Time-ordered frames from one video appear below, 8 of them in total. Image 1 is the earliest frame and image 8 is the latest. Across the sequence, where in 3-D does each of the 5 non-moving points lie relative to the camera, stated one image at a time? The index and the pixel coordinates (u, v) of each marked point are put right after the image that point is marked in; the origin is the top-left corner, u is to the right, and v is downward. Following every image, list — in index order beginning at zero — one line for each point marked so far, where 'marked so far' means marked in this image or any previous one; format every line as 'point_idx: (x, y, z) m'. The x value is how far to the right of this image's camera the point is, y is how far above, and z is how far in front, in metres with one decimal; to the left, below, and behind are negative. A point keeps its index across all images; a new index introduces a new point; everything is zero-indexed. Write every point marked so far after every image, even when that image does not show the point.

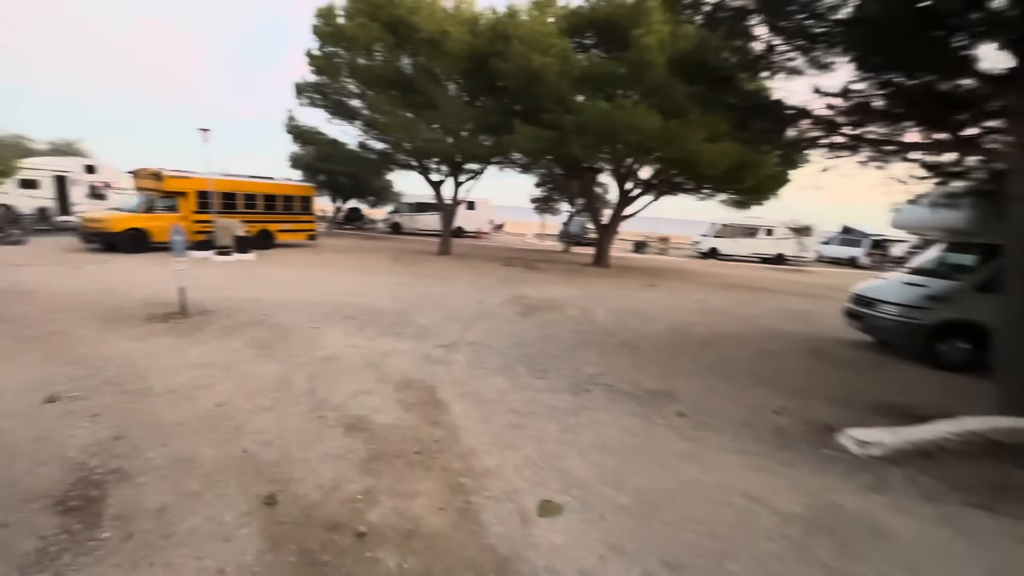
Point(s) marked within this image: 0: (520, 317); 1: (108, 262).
0: (+0.2, -0.7, +10.2) m
1: (-13.7, +0.8, +15.3) m
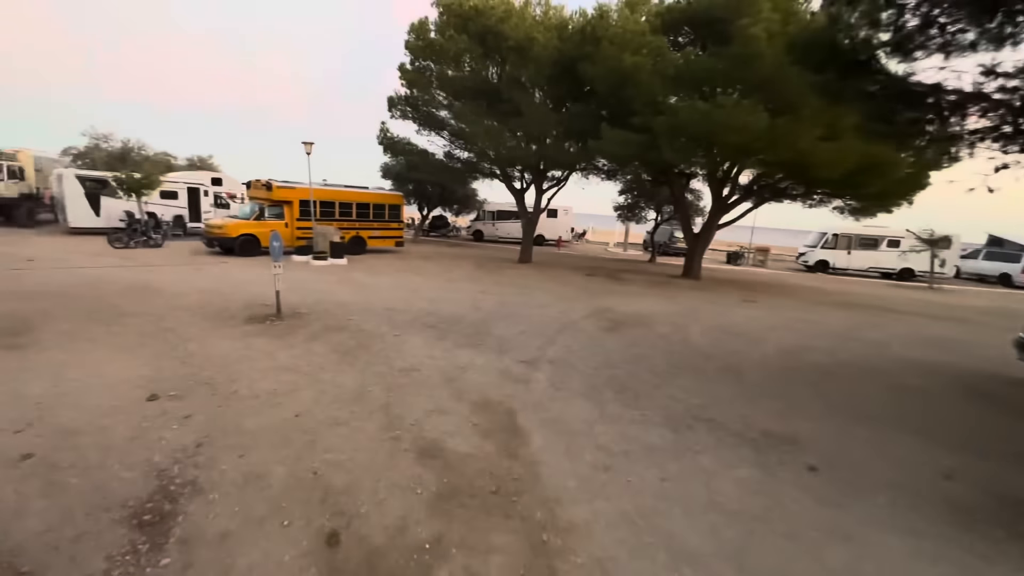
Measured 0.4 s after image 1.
0: (+2.0, -0.9, +9.5) m
1: (-10.8, +0.8, +16.9) m
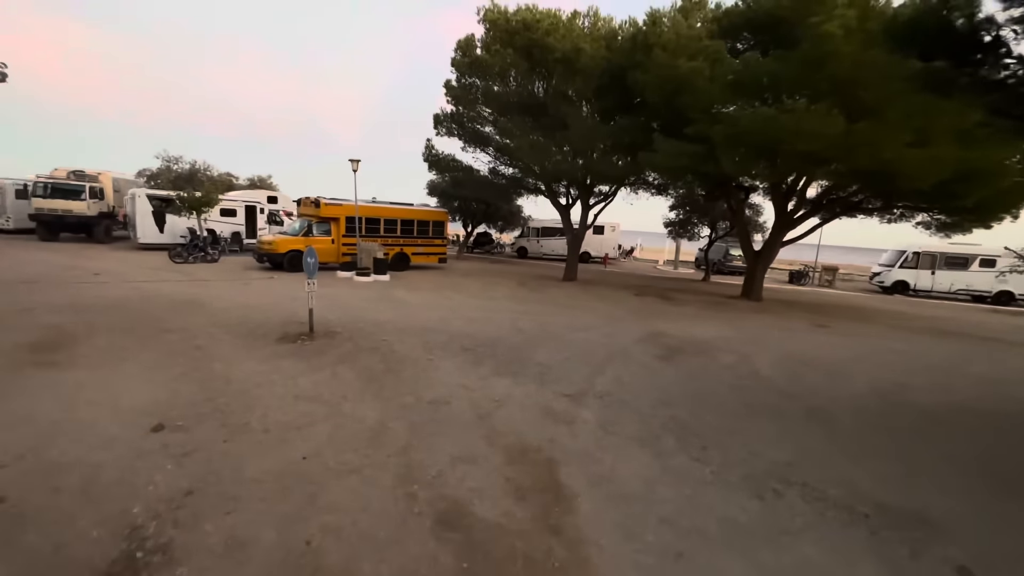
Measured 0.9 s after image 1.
0: (+2.8, -1.4, +8.4) m
1: (-9.2, +0.3, +17.1) m
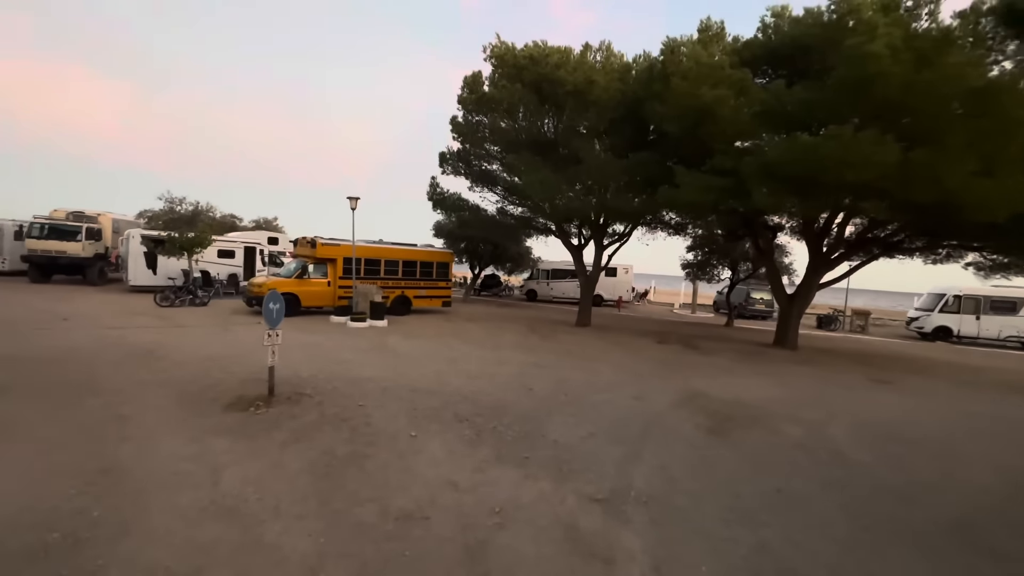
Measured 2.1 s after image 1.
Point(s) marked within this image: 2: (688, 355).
0: (+2.9, -2.2, +6.6) m
1: (-8.9, -1.3, +15.6) m
2: (+6.0, -2.2, +15.3) m
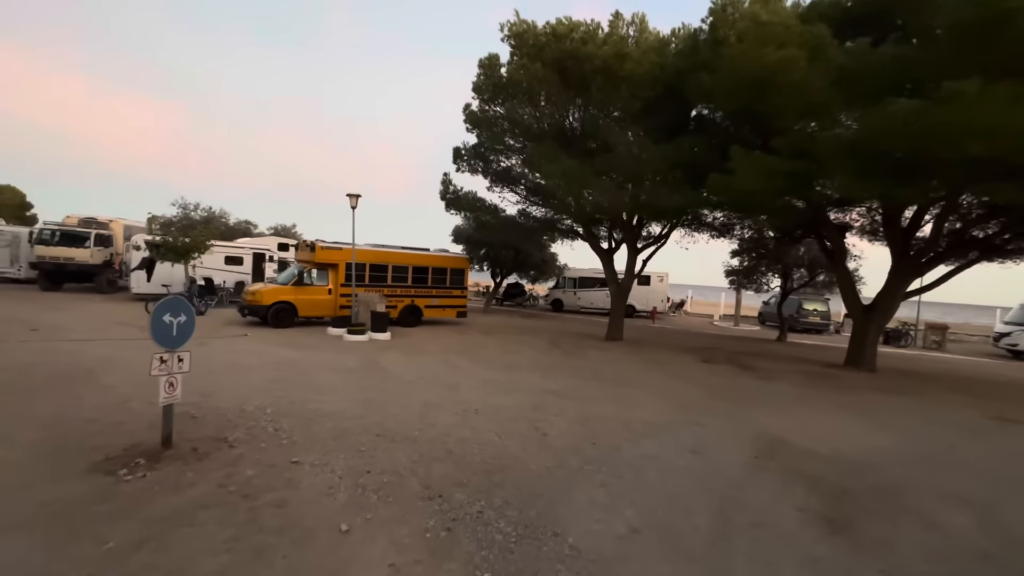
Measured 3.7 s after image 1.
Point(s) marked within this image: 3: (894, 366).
0: (+2.9, -2.2, +4.0) m
1: (-8.3, -1.6, +13.7) m
2: (+6.5, -2.5, +12.6) m
3: (+13.9, -2.9, +16.4) m
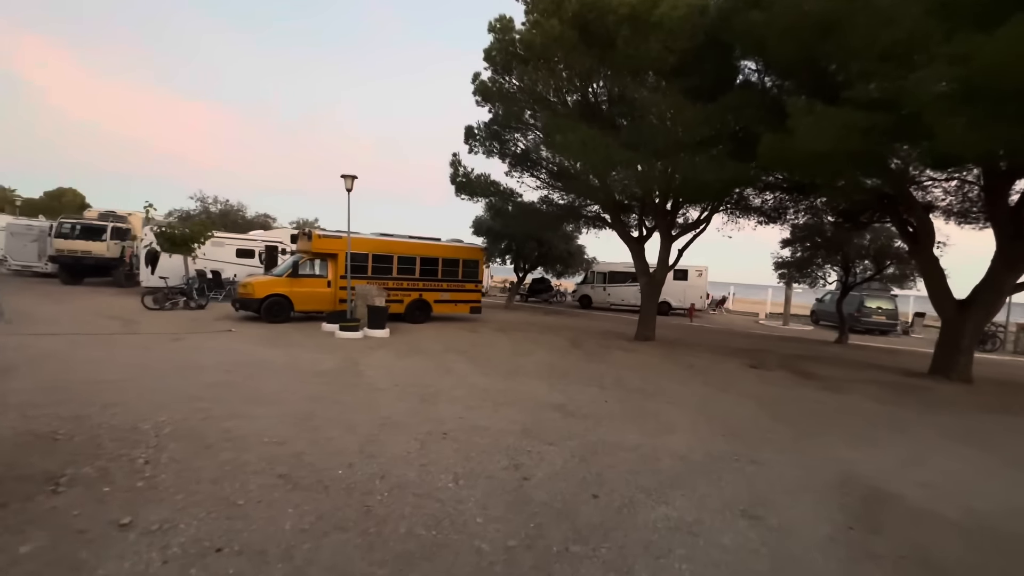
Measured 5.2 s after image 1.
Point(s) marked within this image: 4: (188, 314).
0: (+2.3, -2.0, +1.8) m
1: (-8.1, -1.3, +12.4) m
2: (+6.6, -2.3, +10.1) m
3: (+14.3, -2.6, +13.4) m
4: (-11.6, -0.9, +16.1) m
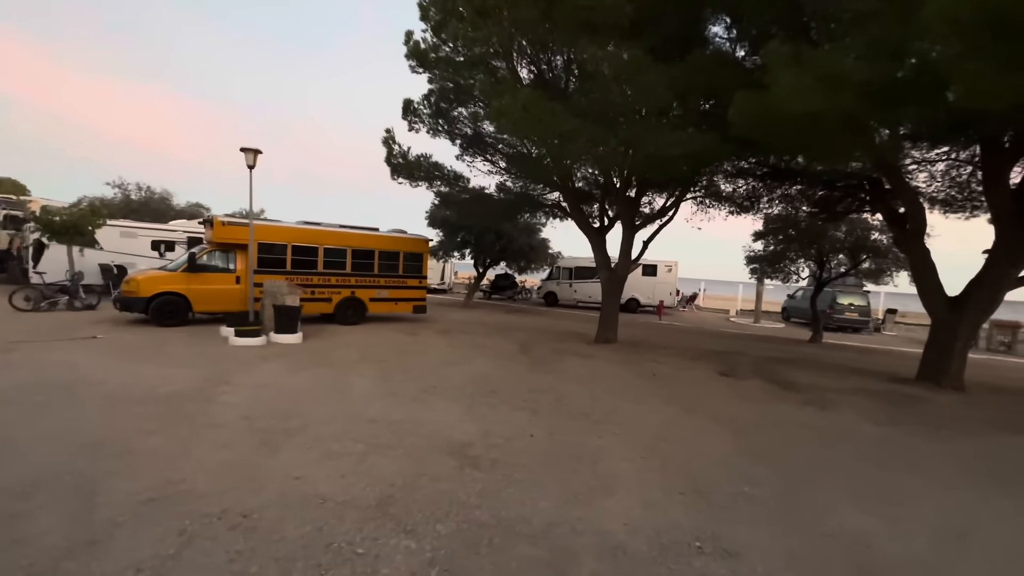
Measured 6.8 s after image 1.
0: (+1.3, -2.0, -0.1) m
1: (-9.7, -1.2, +9.9) m
2: (+5.1, -2.2, +8.4) m
3: (+12.6, -2.5, +12.0) m
4: (-13.4, -0.9, +13.4) m
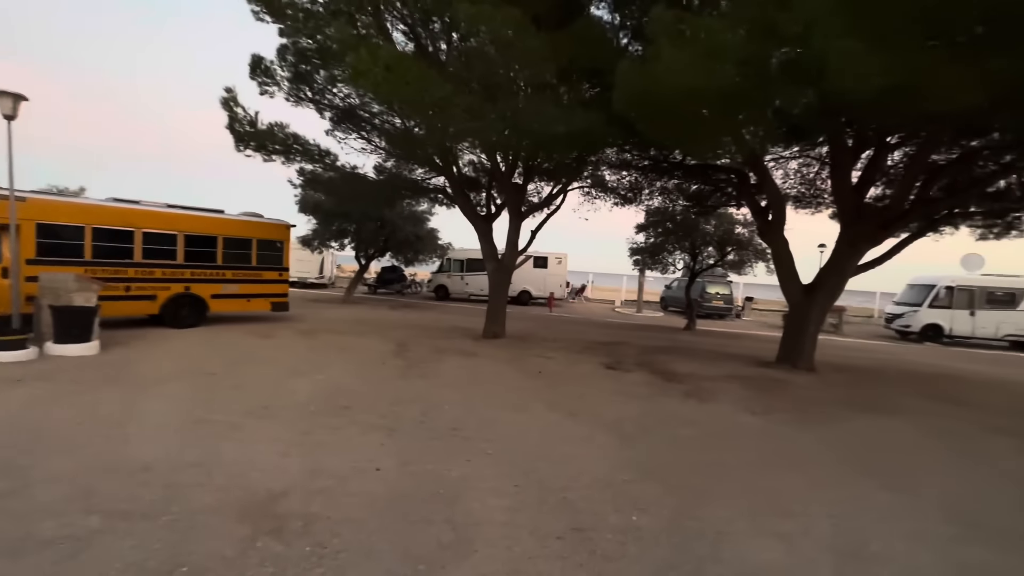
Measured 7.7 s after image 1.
0: (+1.0, -2.0, -1.1) m
1: (-11.9, -1.2, +6.2) m
2: (+2.8, -2.0, +8.0) m
3: (+9.3, -2.2, +13.3) m
4: (-16.4, -0.8, +8.8) m
